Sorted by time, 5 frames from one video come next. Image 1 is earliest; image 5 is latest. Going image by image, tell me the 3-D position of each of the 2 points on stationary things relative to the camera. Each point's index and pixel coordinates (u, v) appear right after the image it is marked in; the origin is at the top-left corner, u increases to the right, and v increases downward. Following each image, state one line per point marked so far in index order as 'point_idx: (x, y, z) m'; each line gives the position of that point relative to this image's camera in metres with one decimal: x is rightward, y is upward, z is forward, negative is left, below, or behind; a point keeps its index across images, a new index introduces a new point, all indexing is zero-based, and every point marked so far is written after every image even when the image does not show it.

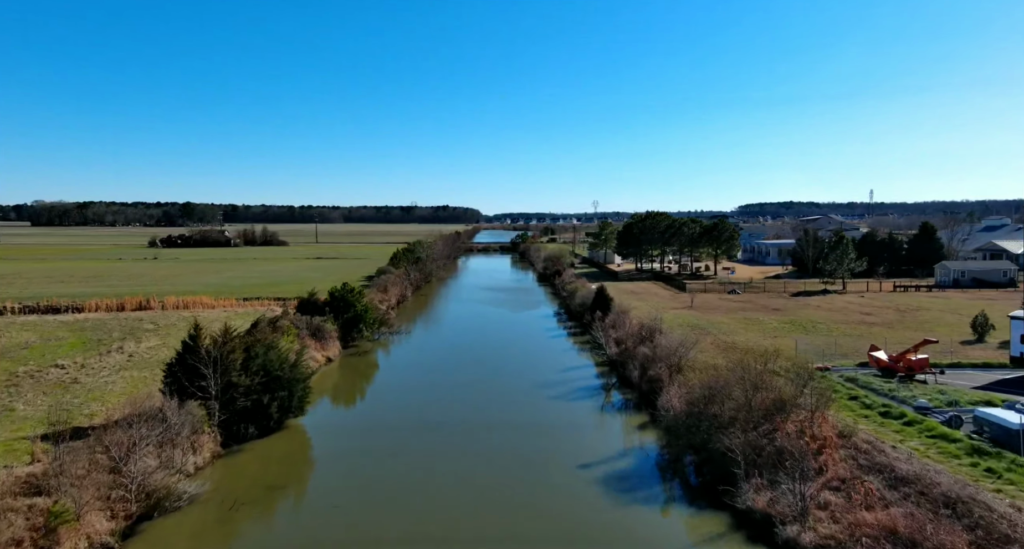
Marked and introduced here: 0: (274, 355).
0: (-6.6, -2.2, +16.6) m
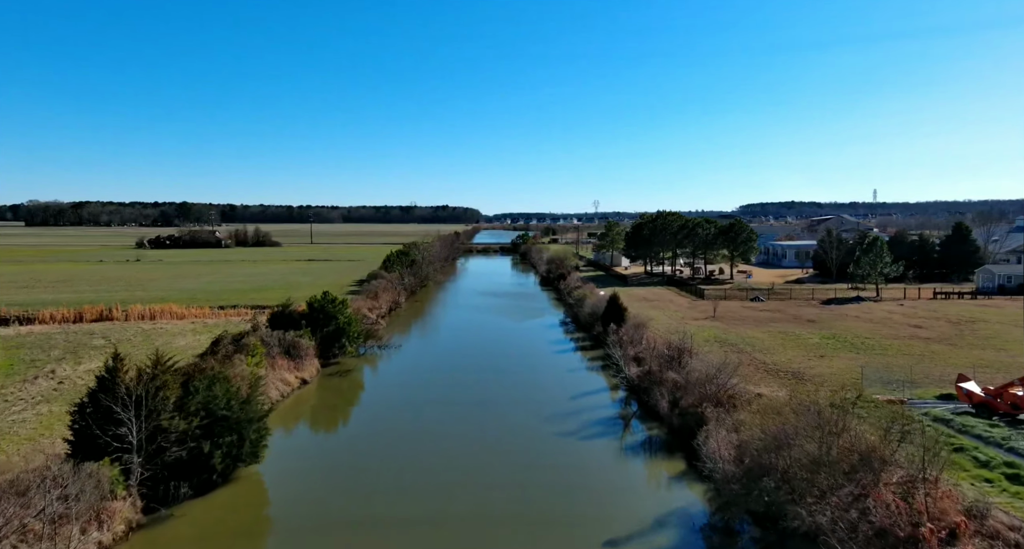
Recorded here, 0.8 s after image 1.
0: (-6.5, -2.5, +13.2) m
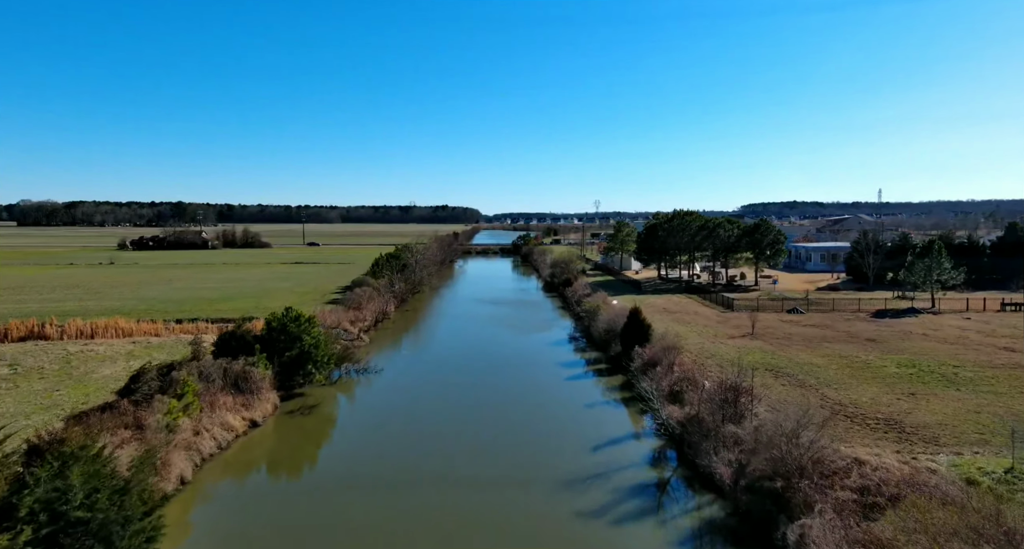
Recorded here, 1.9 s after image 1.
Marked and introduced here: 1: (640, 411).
0: (-6.4, -3.0, +8.7) m
1: (+4.0, -4.2, +18.6) m
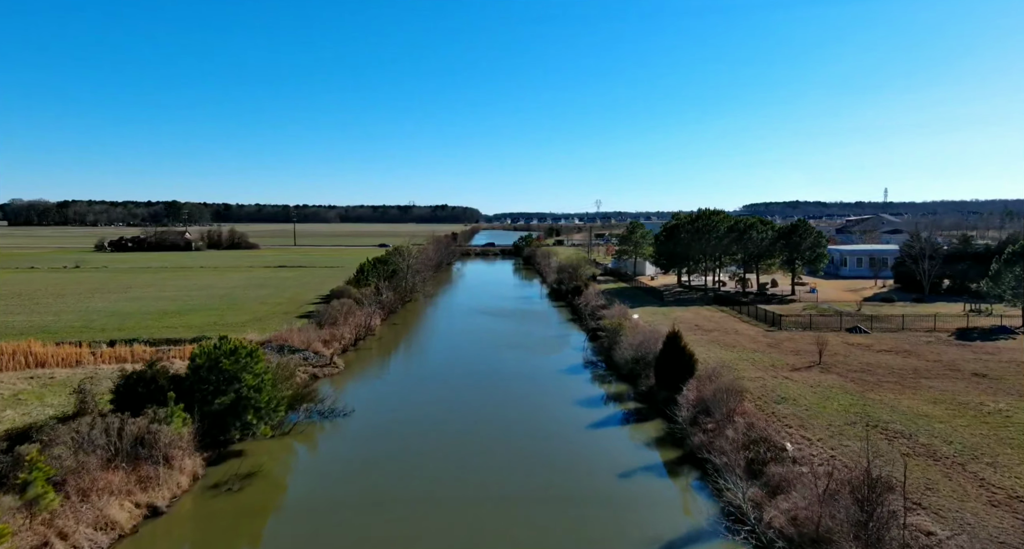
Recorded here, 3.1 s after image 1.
0: (-6.2, -3.4, +3.6) m
1: (+4.2, -4.7, +13.4) m
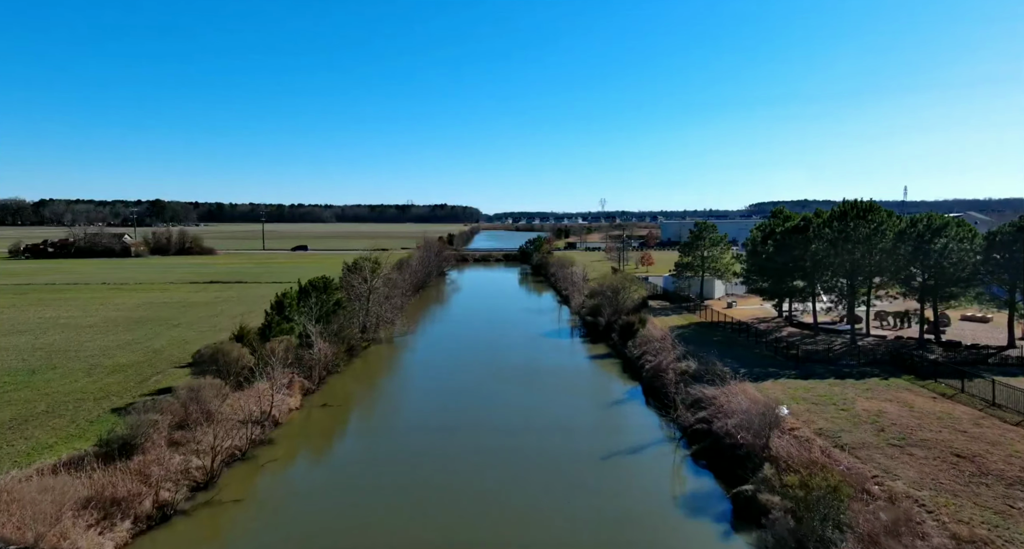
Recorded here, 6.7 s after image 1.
0: (-5.5, -4.9, -12.0) m
1: (+4.8, -6.1, -2.2) m
